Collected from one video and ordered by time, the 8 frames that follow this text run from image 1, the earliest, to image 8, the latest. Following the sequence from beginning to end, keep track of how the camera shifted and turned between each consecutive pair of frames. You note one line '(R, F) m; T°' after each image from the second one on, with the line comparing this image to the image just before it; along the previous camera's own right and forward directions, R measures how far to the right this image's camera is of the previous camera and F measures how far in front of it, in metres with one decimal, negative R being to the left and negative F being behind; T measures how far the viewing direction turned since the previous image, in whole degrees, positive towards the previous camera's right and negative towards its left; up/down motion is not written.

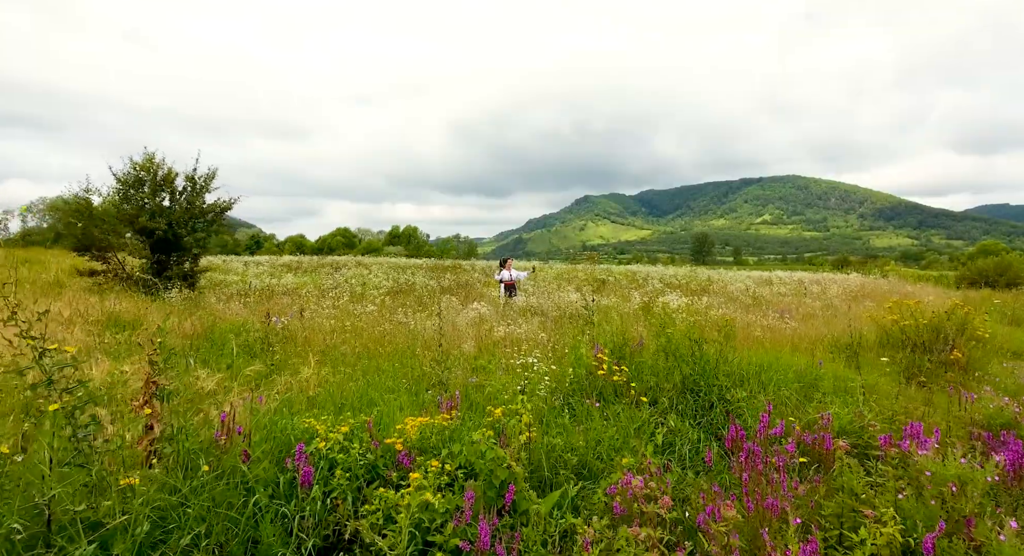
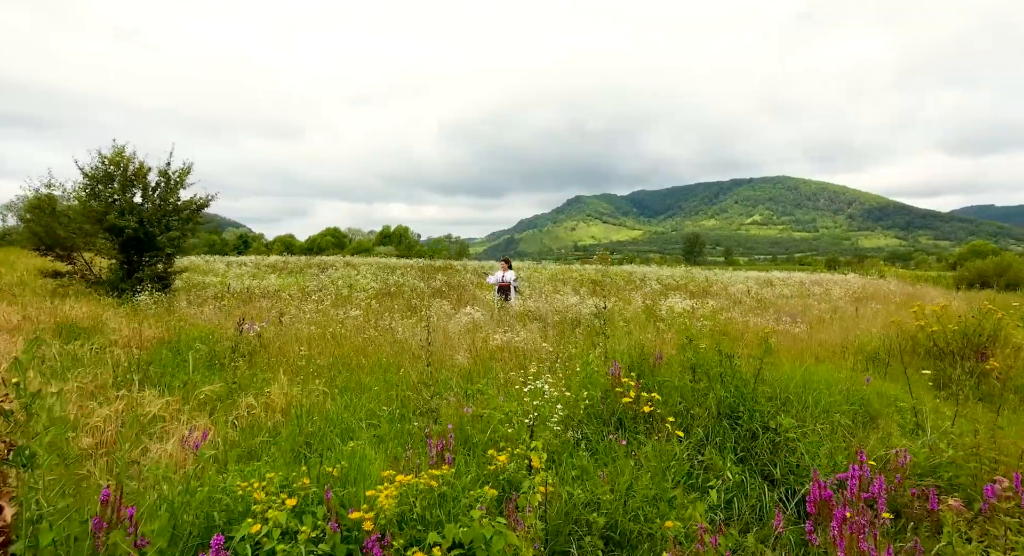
(-0.1, +0.9) m; +1°
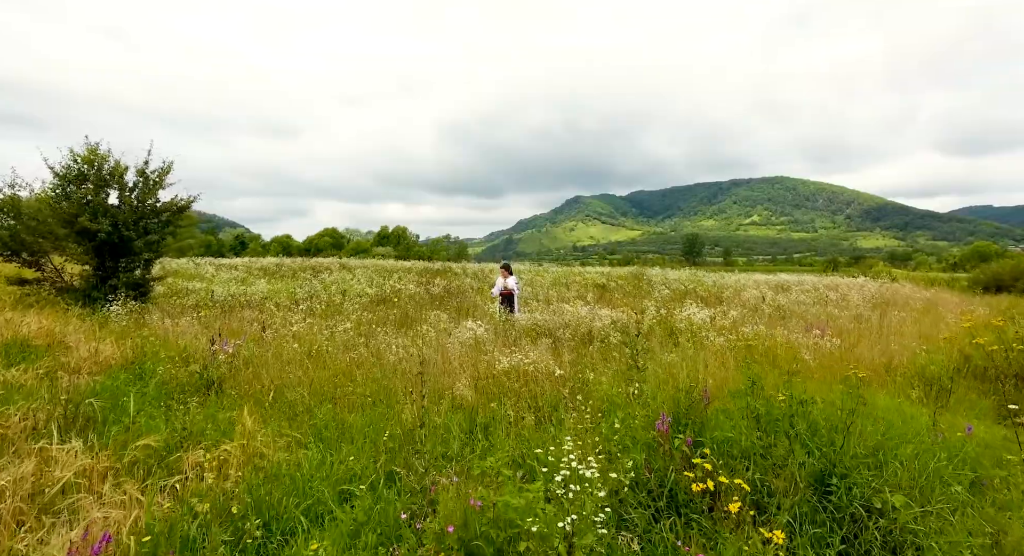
(-0.1, +1.0) m; 0°
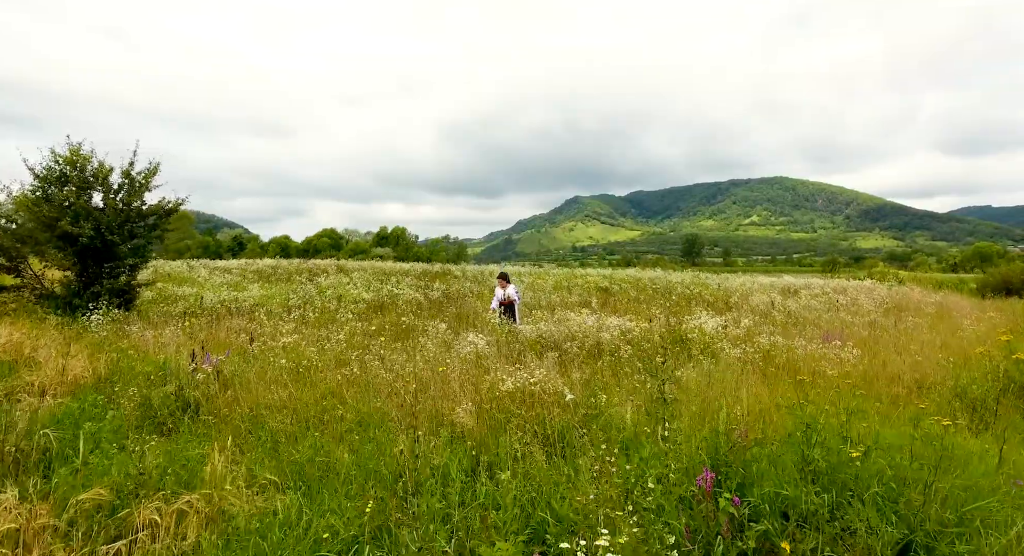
(-0.1, +0.6) m; 0°
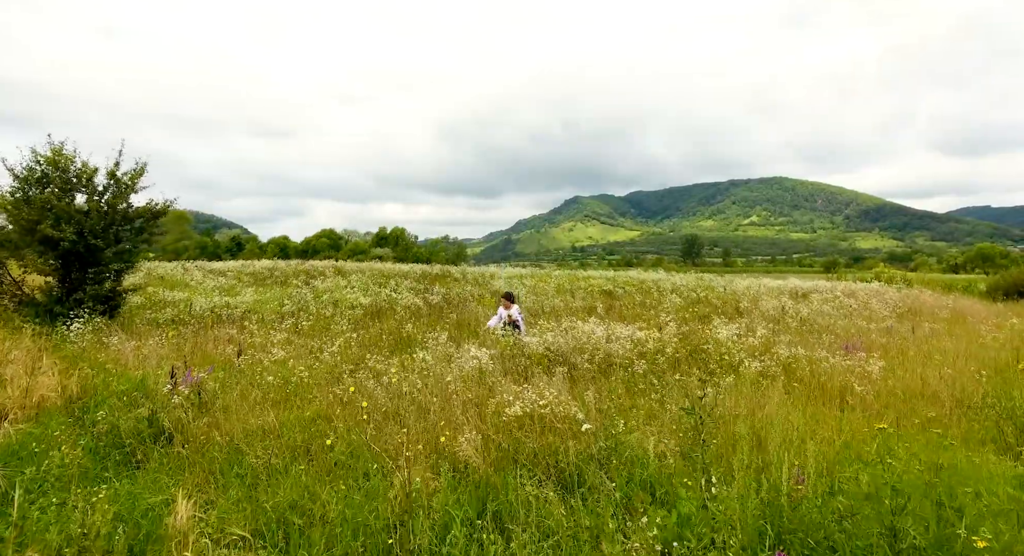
(-0.1, +0.6) m; 0°
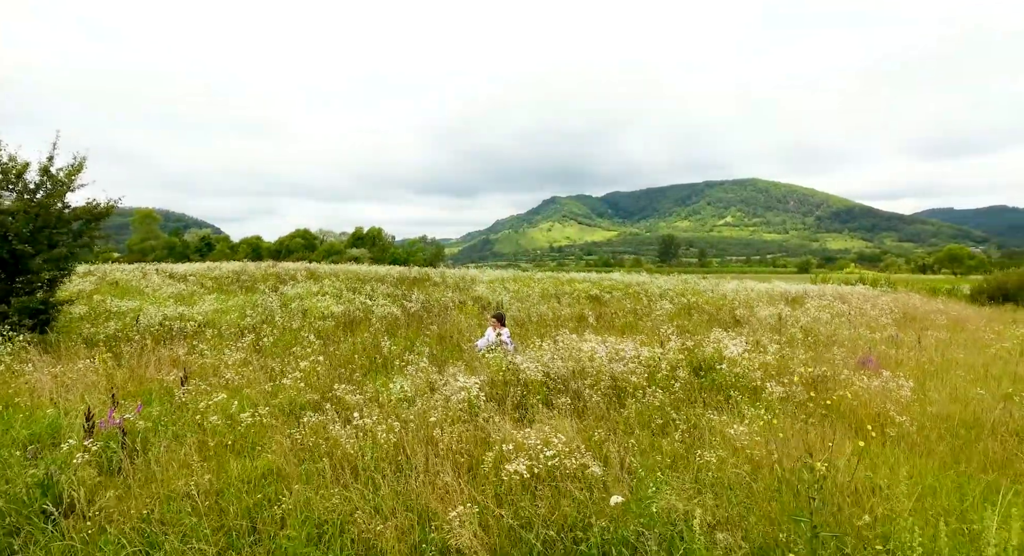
(-0.2, +1.2) m; +2°
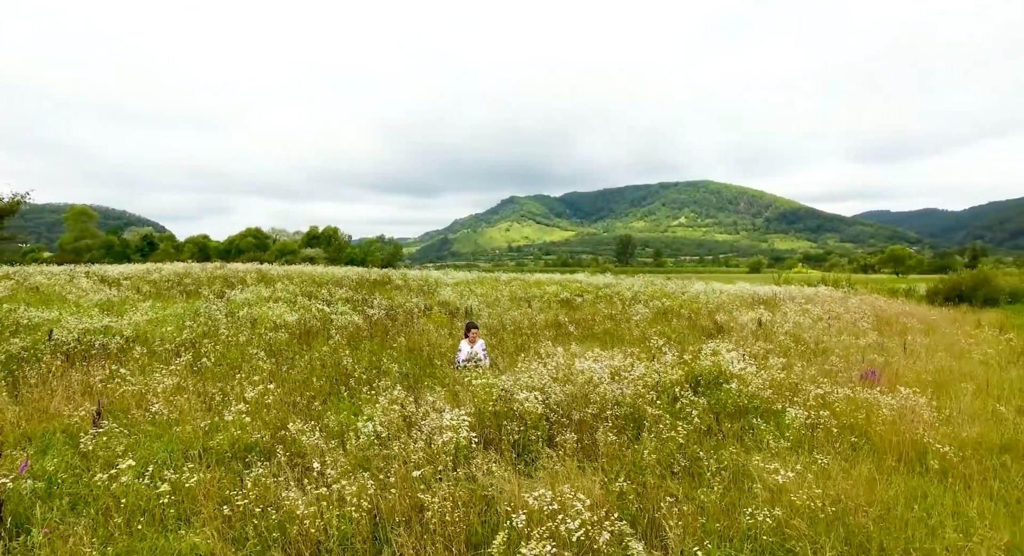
(-0.4, +1.2) m; +4°
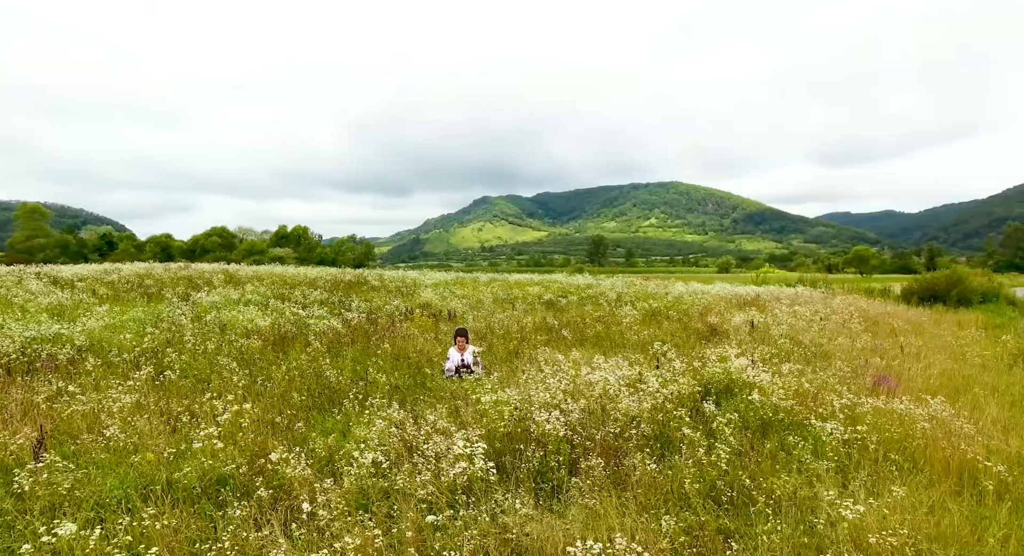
(-0.4, +0.8) m; +3°
